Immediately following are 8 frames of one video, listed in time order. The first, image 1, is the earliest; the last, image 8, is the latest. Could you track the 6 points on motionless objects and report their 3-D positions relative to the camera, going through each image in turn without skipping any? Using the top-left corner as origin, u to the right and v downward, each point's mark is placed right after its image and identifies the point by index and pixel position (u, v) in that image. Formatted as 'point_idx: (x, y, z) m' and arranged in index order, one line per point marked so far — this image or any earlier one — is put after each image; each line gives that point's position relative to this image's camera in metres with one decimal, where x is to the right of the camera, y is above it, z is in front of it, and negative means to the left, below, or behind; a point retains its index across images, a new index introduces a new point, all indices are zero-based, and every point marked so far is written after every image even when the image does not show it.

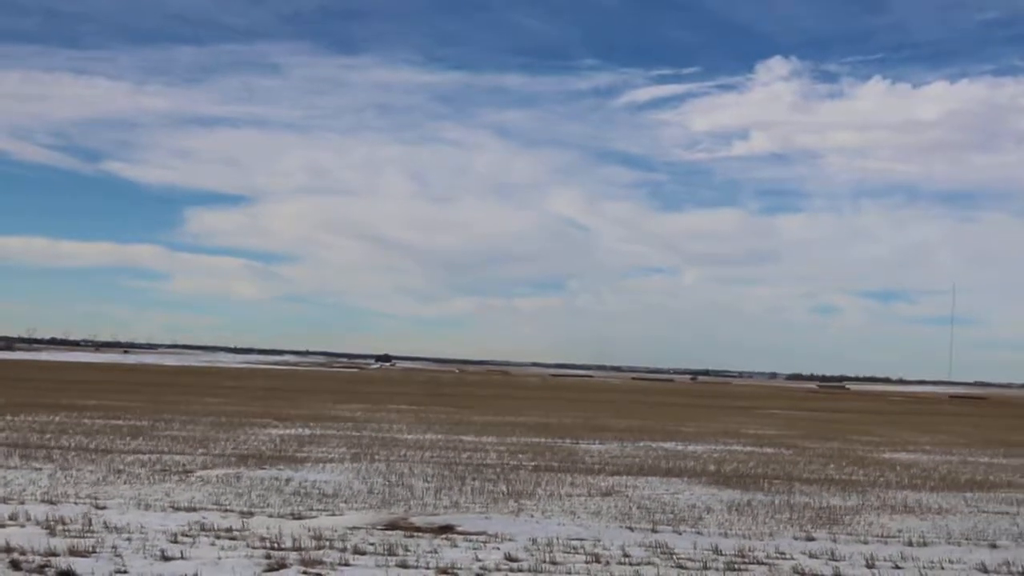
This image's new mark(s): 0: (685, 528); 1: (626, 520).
0: (+1.7, -2.3, +17.5) m
1: (+1.1, -2.3, +17.8) m
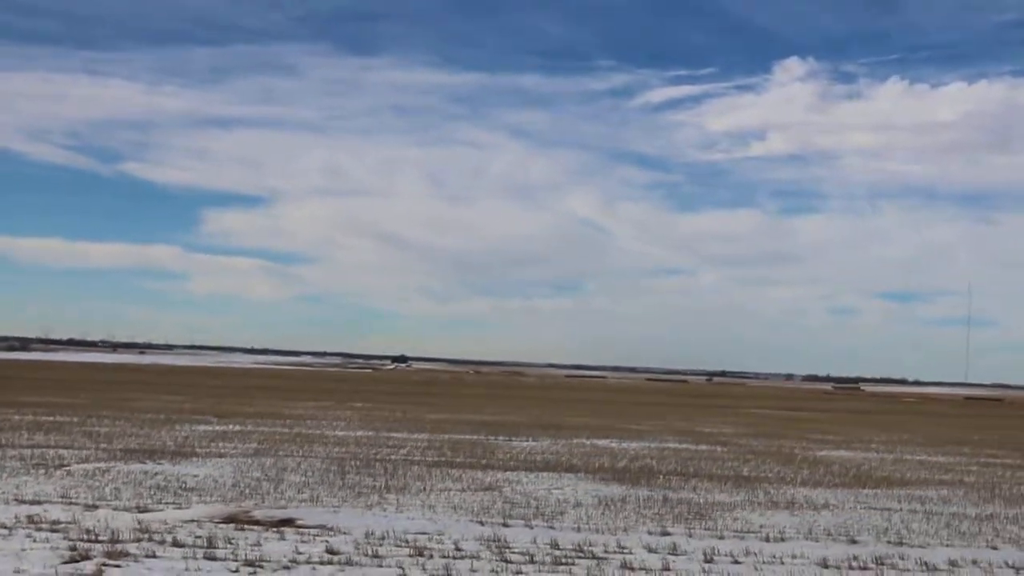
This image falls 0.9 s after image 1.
0: (+0.3, -2.3, +17.3) m
1: (-0.3, -2.2, +17.7) m
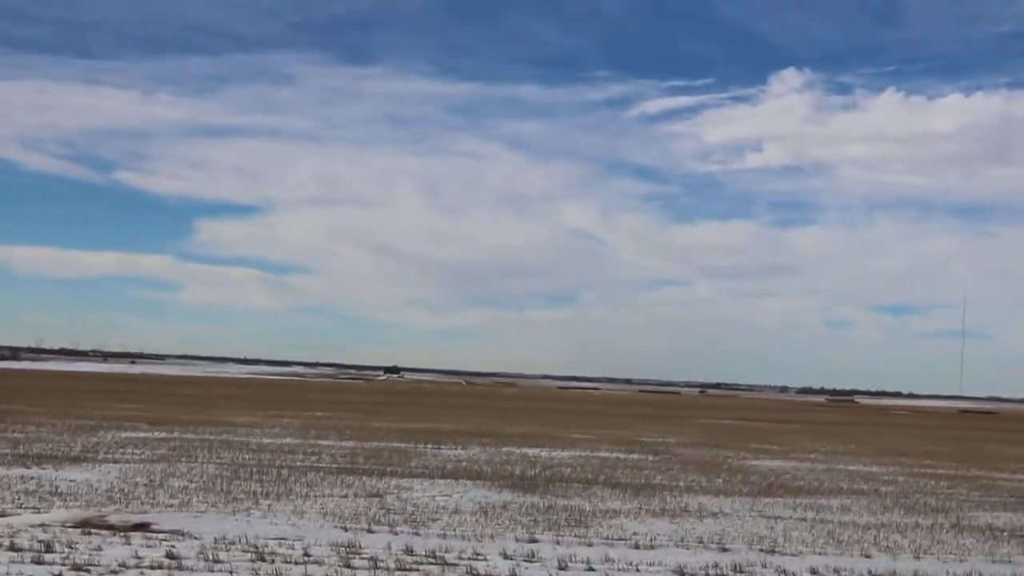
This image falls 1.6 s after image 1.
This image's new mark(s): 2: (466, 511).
0: (-1.0, -2.3, +17.1) m
1: (-1.6, -2.3, +17.4) m
2: (-0.5, -2.3, +18.8) m
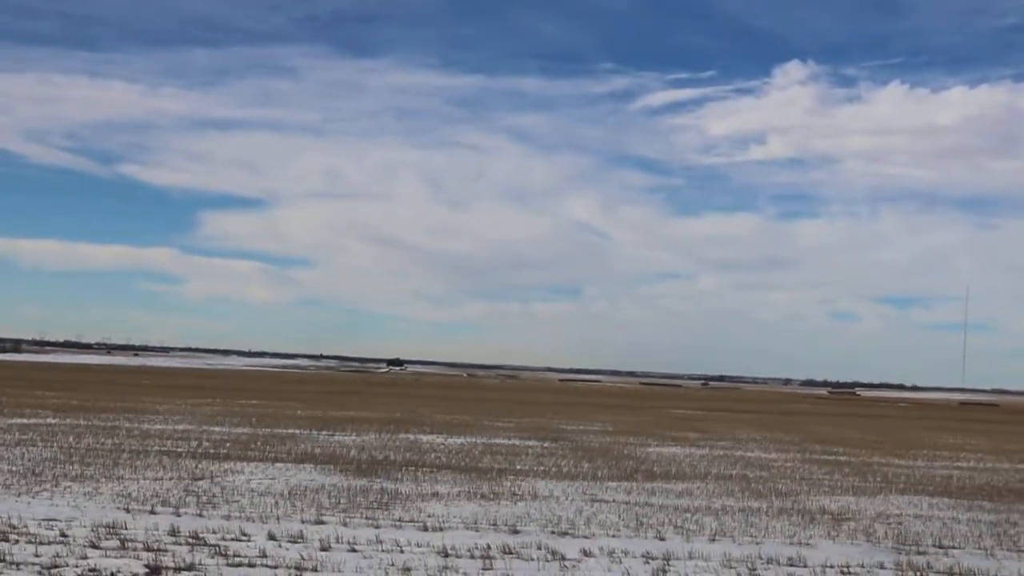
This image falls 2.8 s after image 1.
0: (-3.0, -2.1, +16.9) m
1: (-3.6, -2.1, +17.2) m
2: (-2.5, -2.1, +18.6) m
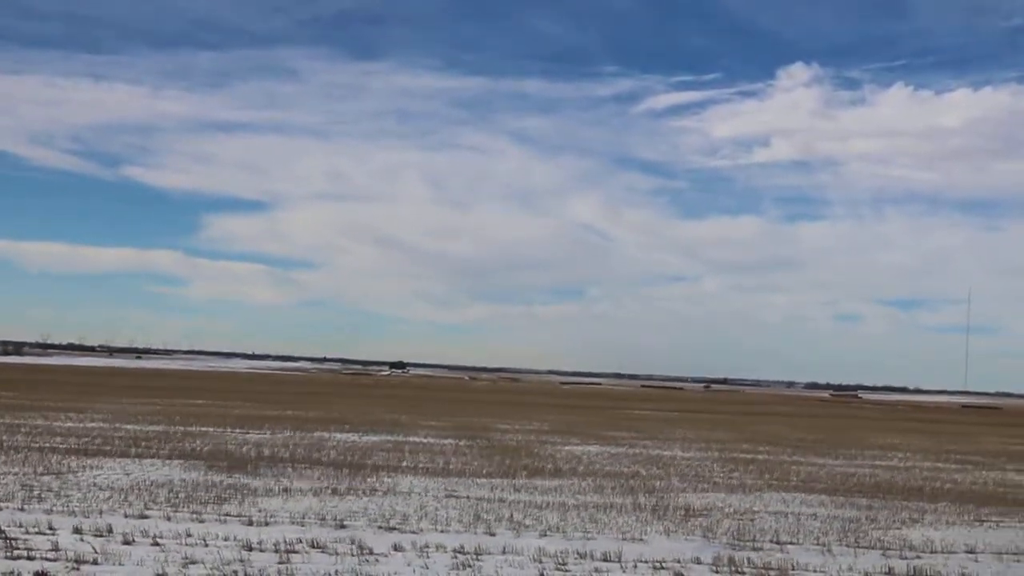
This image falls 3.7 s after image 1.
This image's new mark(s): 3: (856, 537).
0: (-4.6, -2.0, +16.7) m
1: (-5.2, -2.0, +17.0) m
2: (-4.0, -2.0, +18.4) m
3: (+3.4, -2.5, +17.7) m
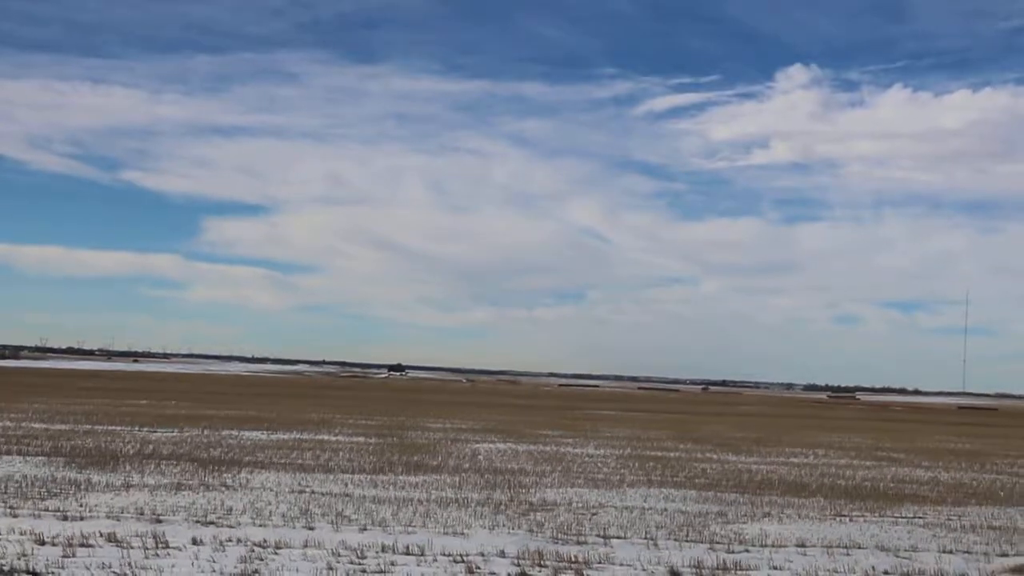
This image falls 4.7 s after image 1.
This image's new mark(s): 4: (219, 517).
0: (-6.3, -1.9, +16.5) m
1: (-6.9, -1.9, +16.8) m
2: (-5.7, -2.0, +18.2) m
3: (+1.7, -2.4, +17.5) m
4: (-2.7, -2.1, +16.8) m
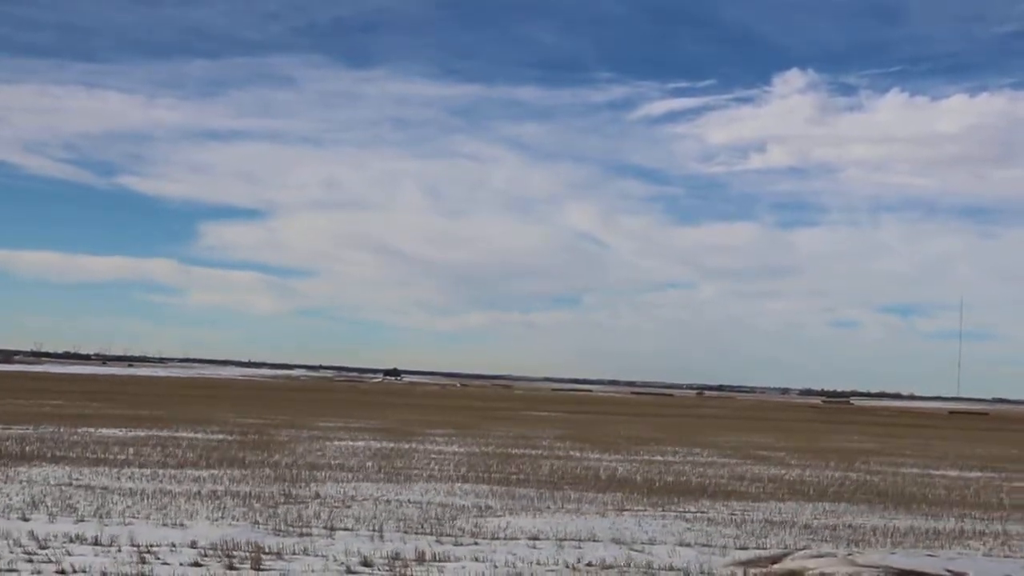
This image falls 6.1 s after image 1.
0: (-8.8, -1.8, +16.1) m
1: (-9.4, -1.8, +16.5) m
2: (-8.2, -1.9, +17.8) m
3: (-0.8, -2.2, +17.1) m
4: (-5.2, -2.0, +16.4) m
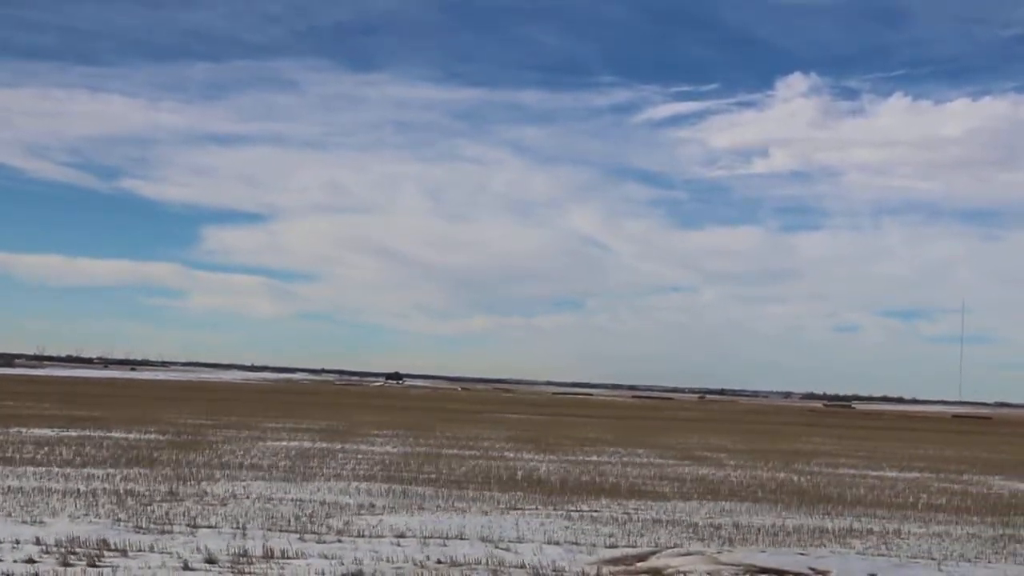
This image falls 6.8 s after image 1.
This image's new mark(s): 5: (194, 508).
0: (-10.0, -1.8, +16.0) m
1: (-10.6, -1.7, +16.3) m
2: (-9.4, -1.8, +17.7) m
3: (-2.0, -2.2, +16.9) m
4: (-6.4, -2.0, +16.2) m
5: (-3.0, -2.1, +17.3) m
